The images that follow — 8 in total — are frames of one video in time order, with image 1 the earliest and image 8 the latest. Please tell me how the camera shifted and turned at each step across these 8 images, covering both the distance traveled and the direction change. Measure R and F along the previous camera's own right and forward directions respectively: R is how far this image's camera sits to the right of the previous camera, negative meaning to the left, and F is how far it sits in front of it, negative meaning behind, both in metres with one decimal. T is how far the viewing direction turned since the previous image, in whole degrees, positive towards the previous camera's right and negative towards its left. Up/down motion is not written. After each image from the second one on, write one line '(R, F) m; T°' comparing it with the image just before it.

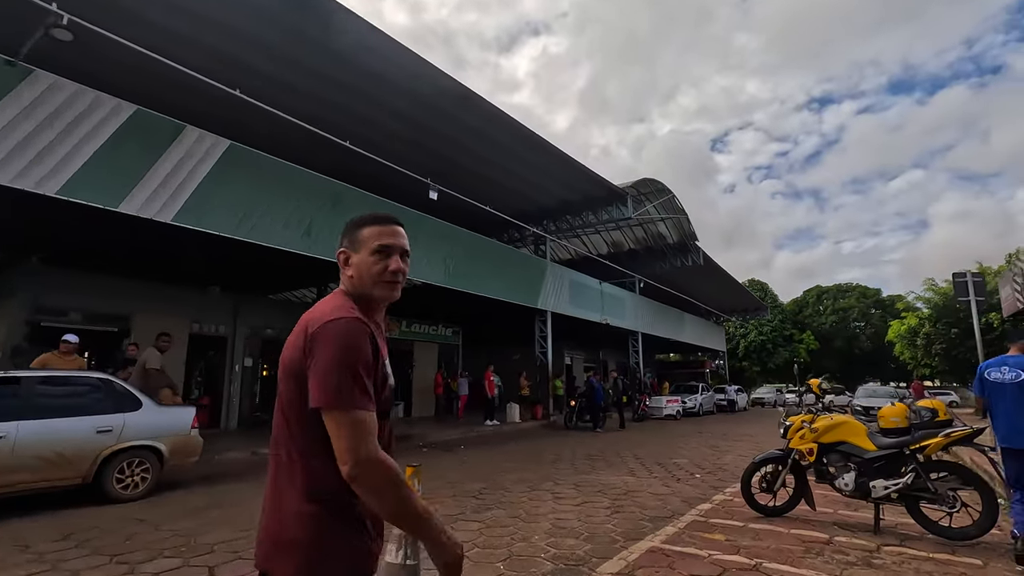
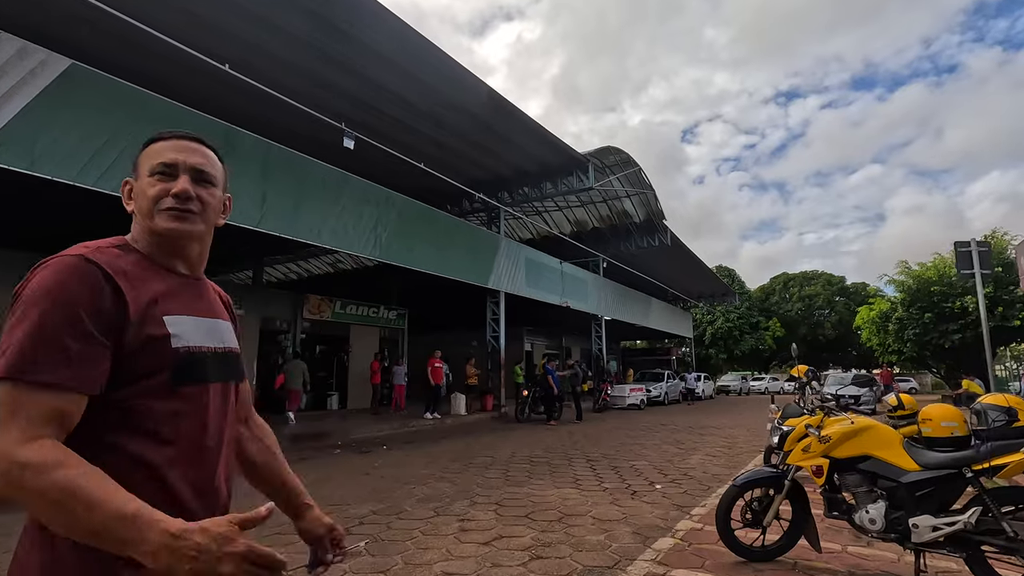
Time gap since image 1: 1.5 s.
(+0.6, +1.7) m; +3°
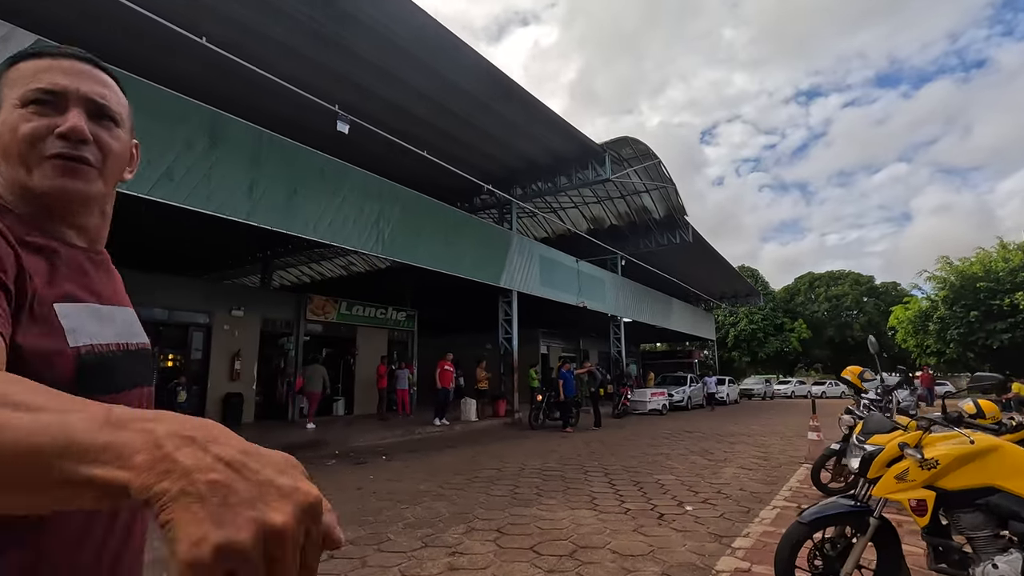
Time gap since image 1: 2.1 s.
(+0.1, +0.8) m; -2°
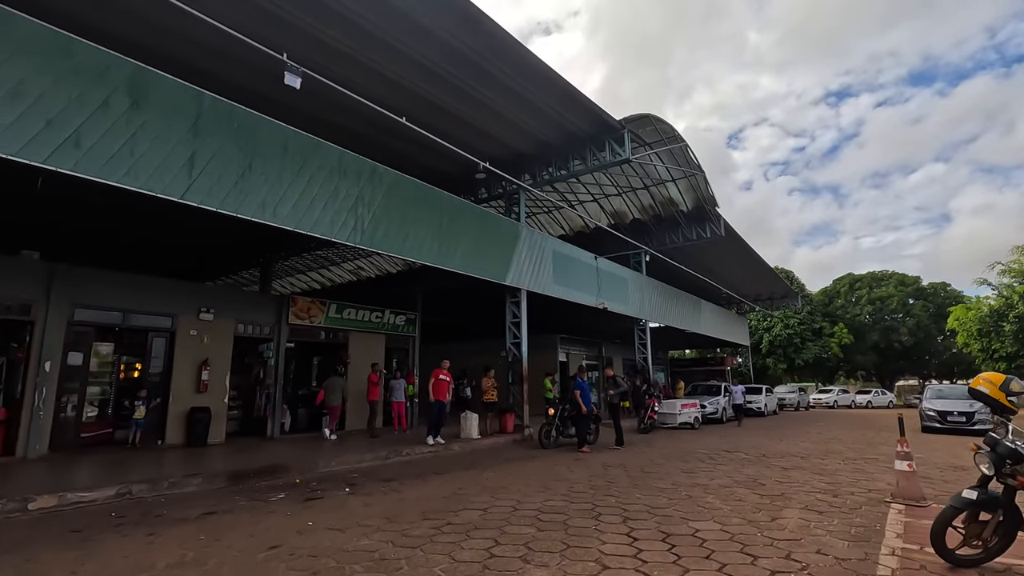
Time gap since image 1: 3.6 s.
(+0.4, +1.7) m; -3°
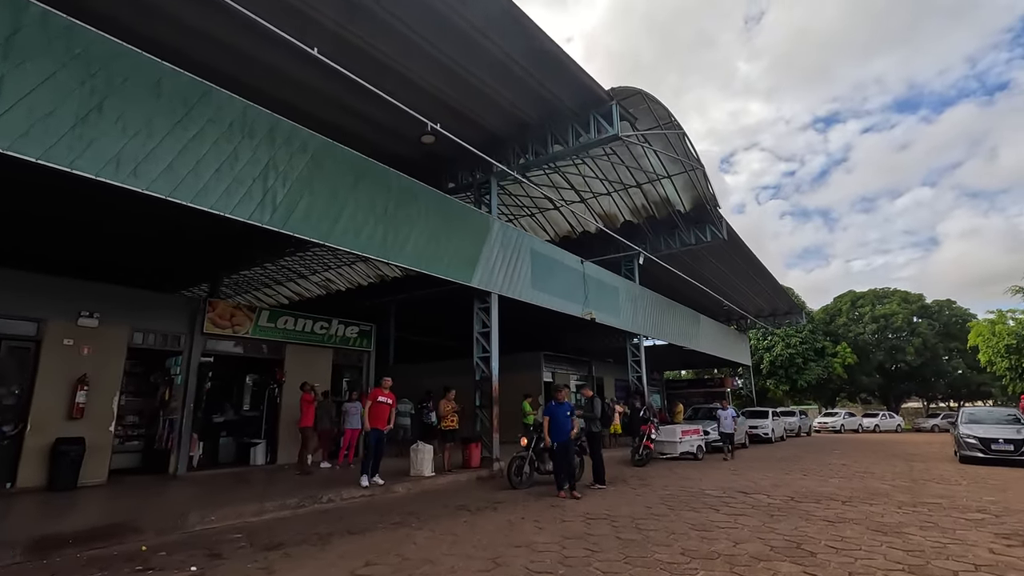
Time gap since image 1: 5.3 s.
(+0.5, +2.1) m; +1°
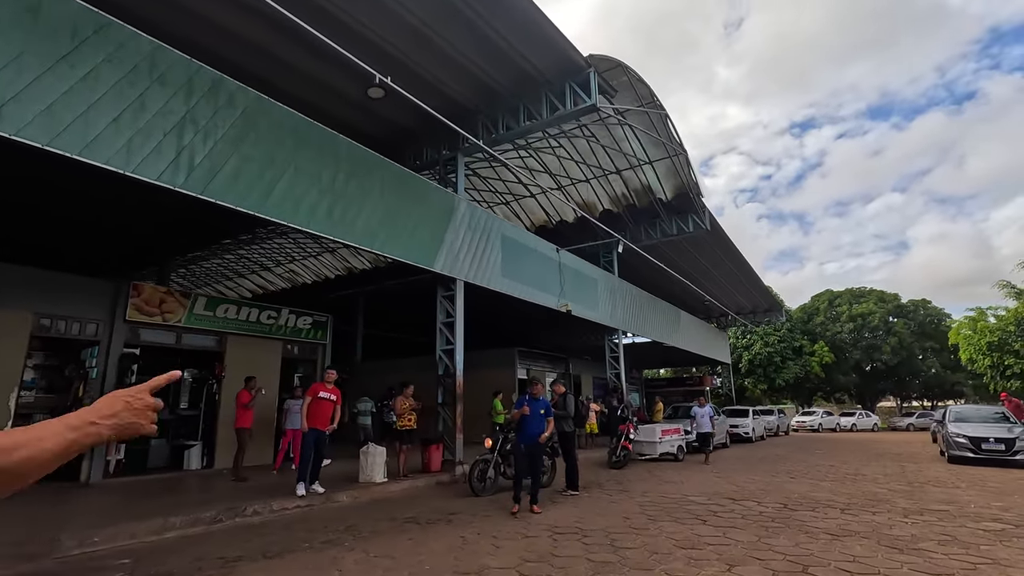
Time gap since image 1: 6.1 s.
(+0.3, +0.9) m; +2°
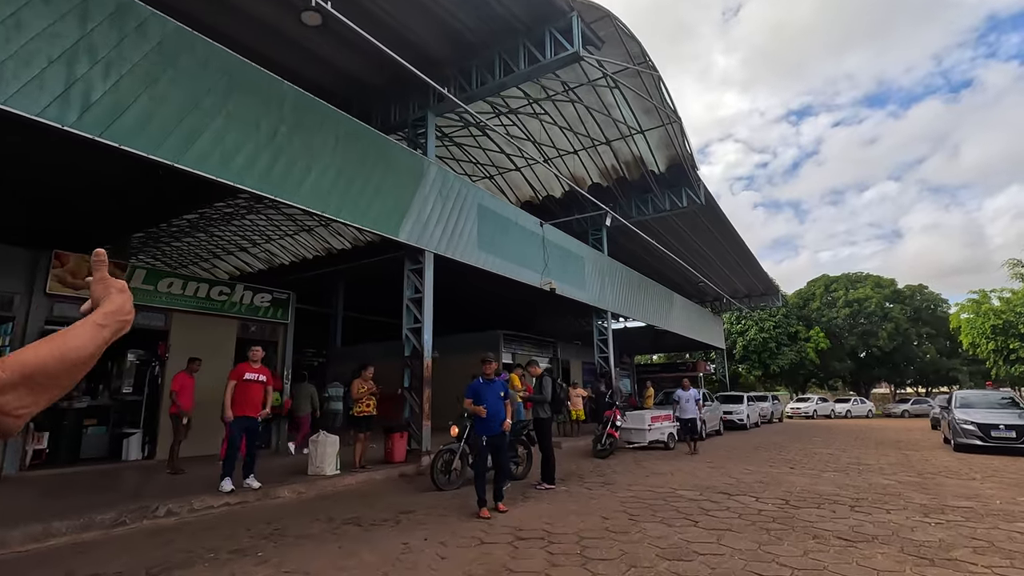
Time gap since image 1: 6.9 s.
(+0.4, +0.9) m; 0°
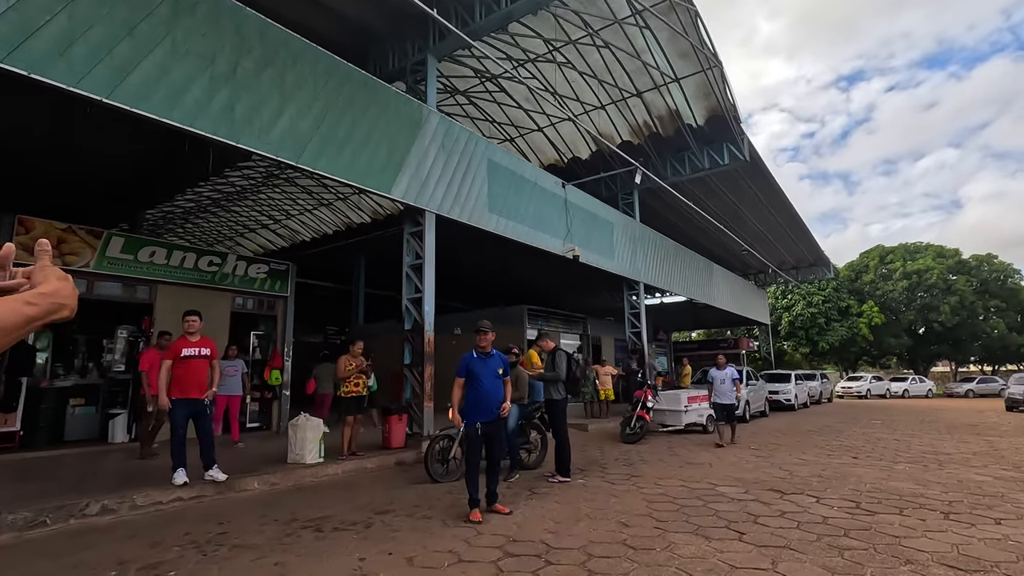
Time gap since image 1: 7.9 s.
(+0.3, +1.1) m; -4°
